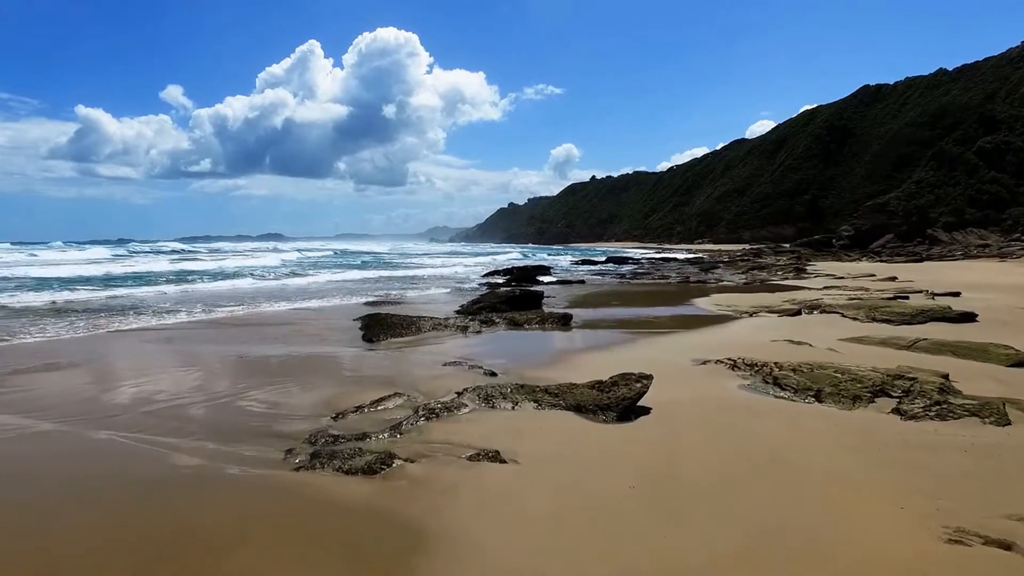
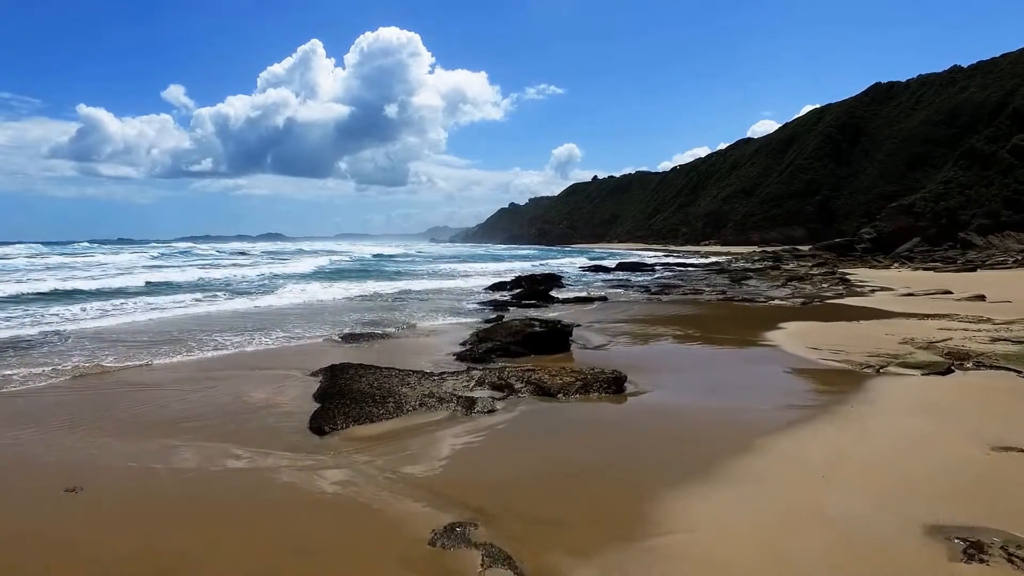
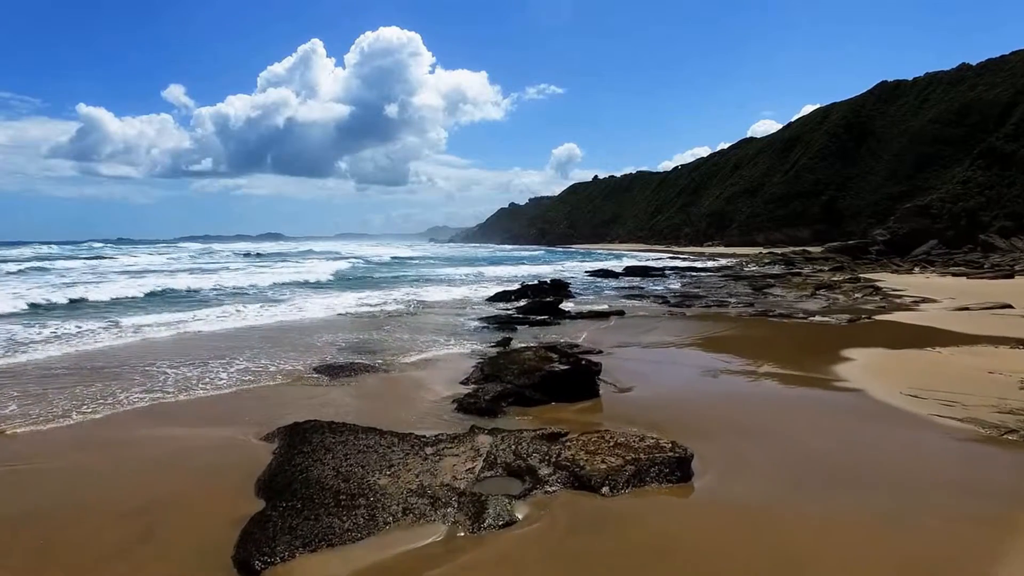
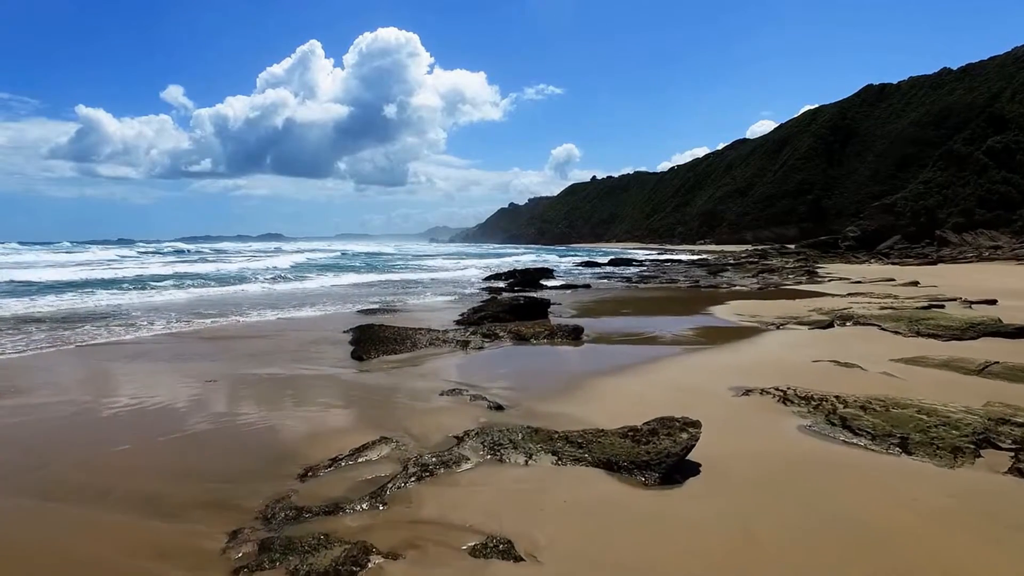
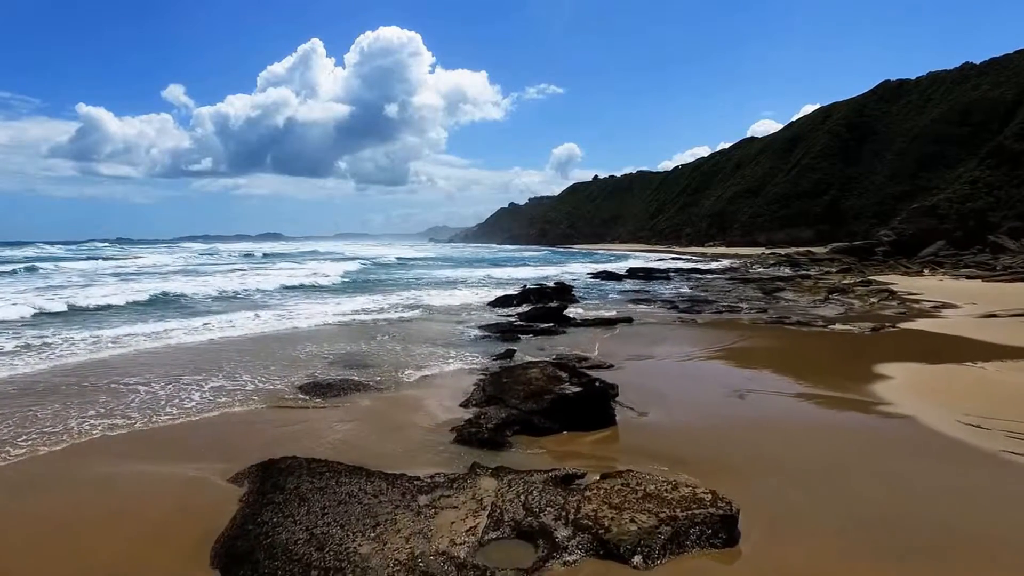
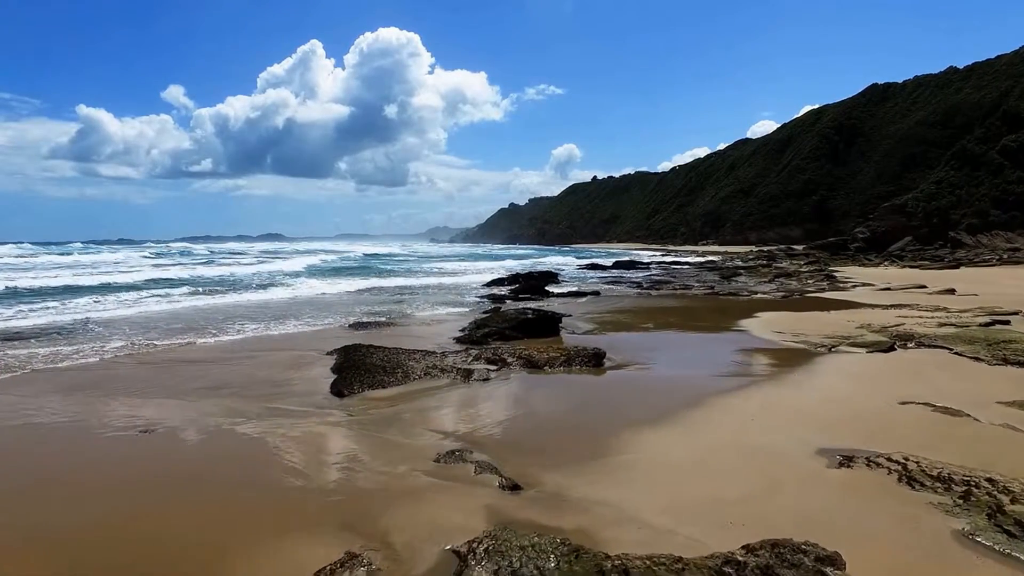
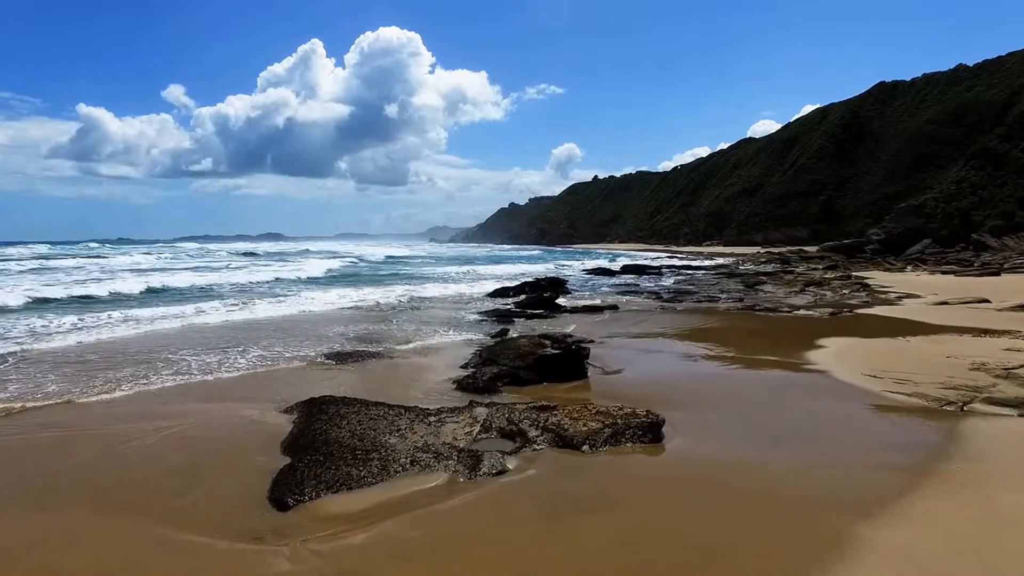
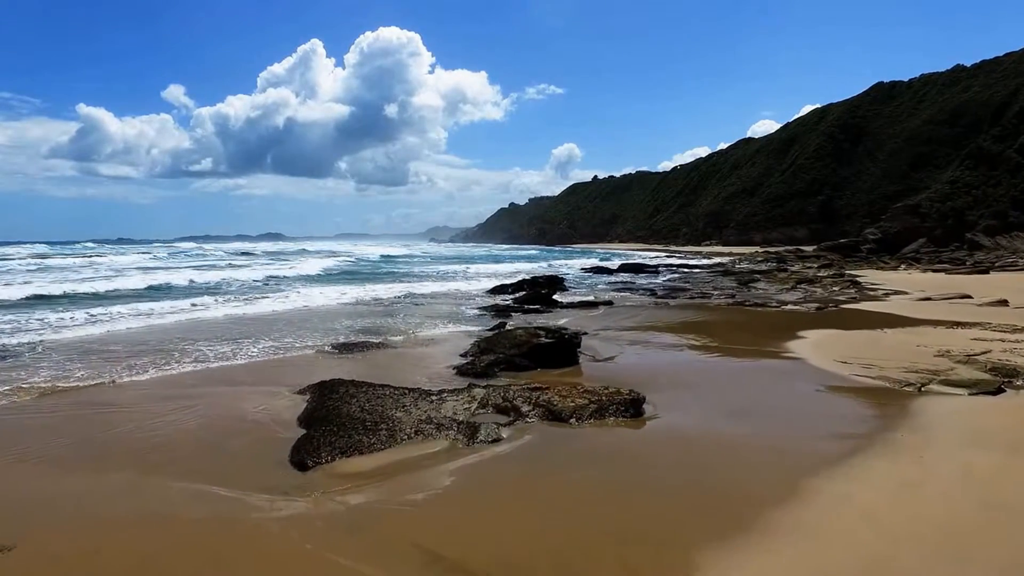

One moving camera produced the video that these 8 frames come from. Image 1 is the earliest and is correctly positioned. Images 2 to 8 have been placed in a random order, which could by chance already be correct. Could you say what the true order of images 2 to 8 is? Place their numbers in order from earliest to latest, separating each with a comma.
4, 6, 2, 8, 7, 3, 5
